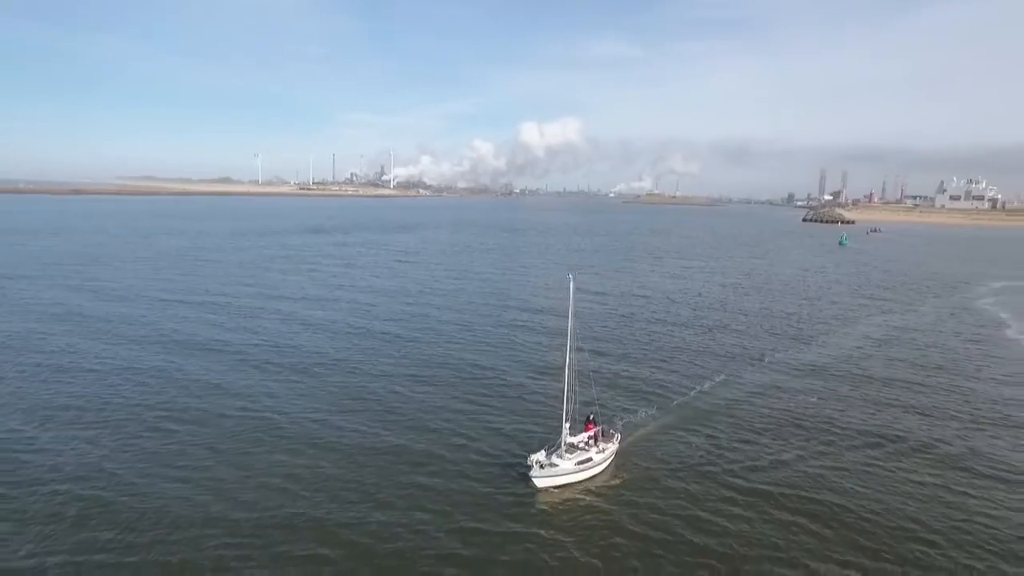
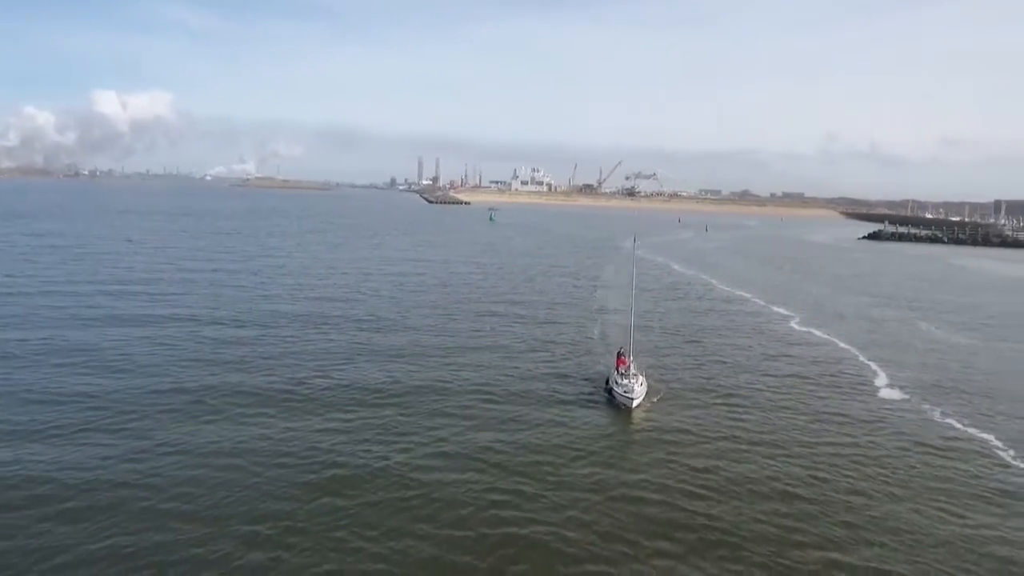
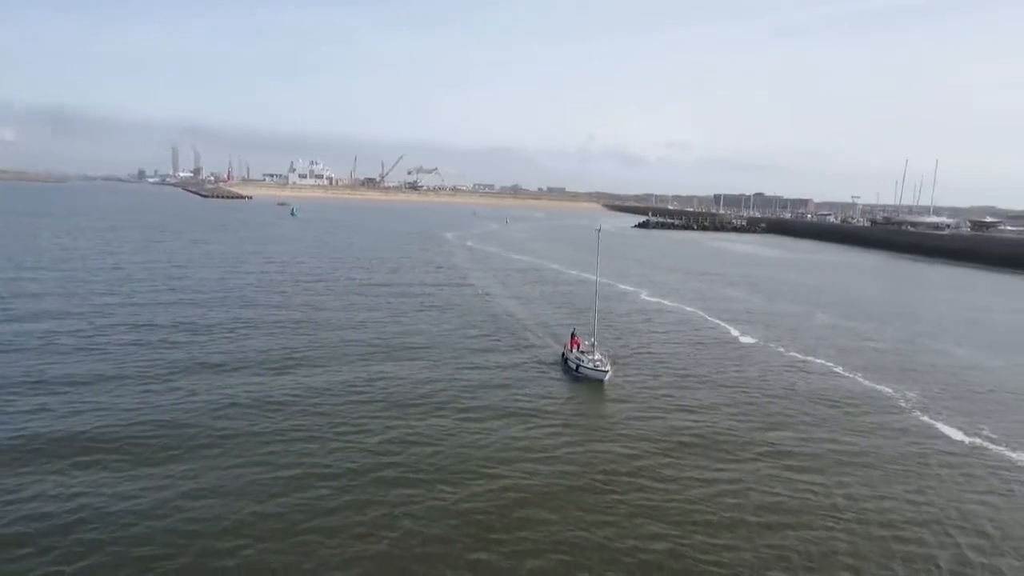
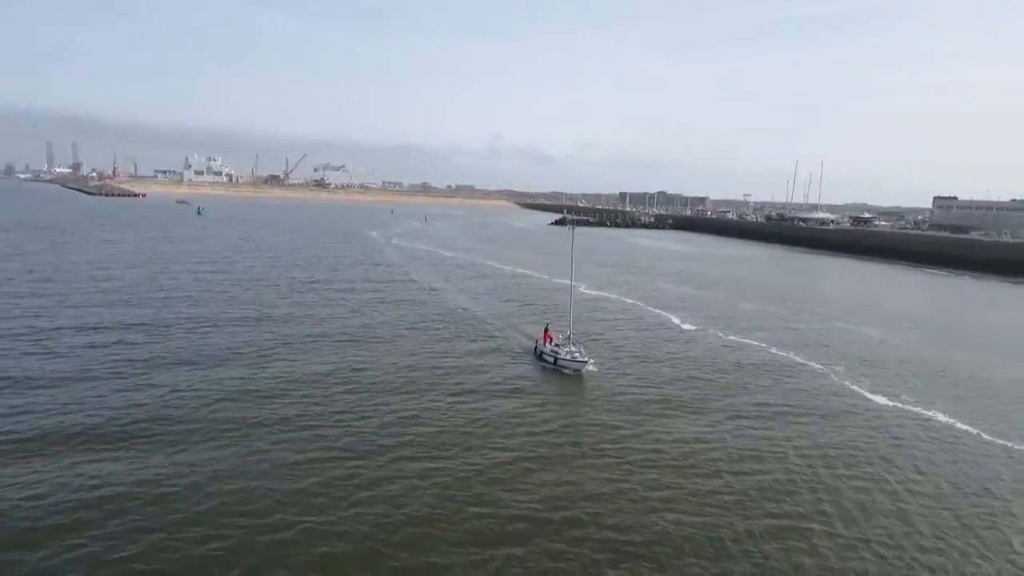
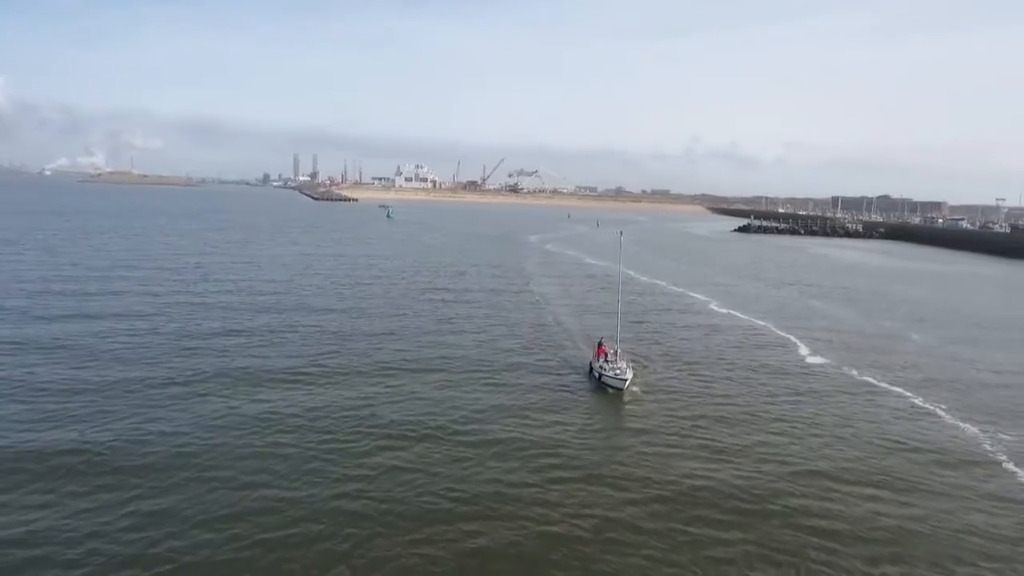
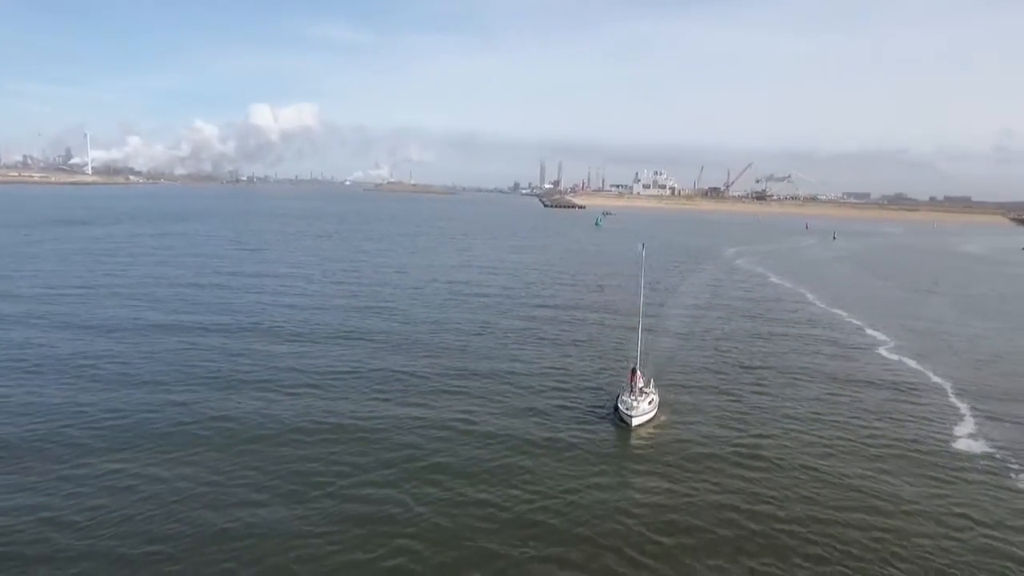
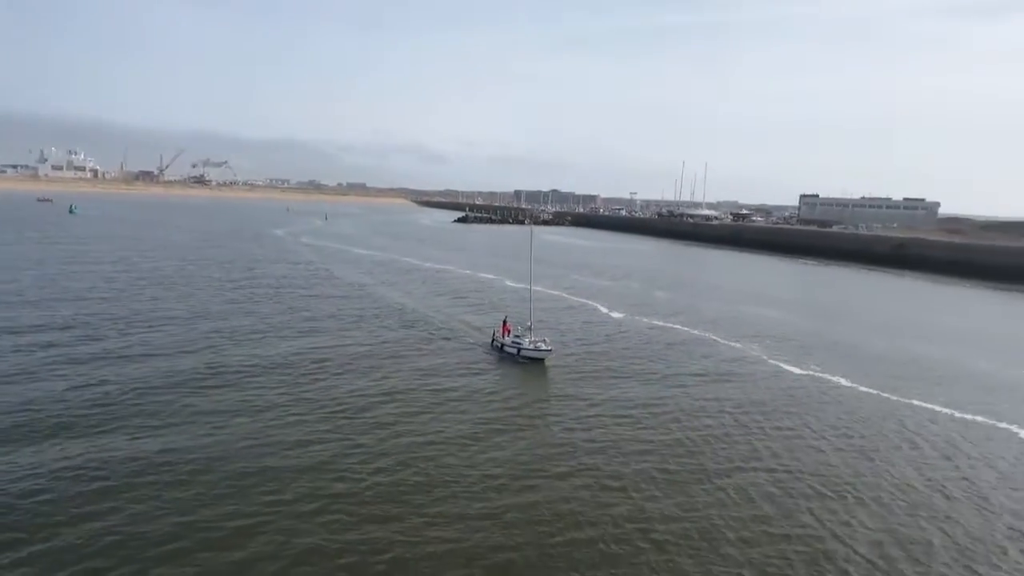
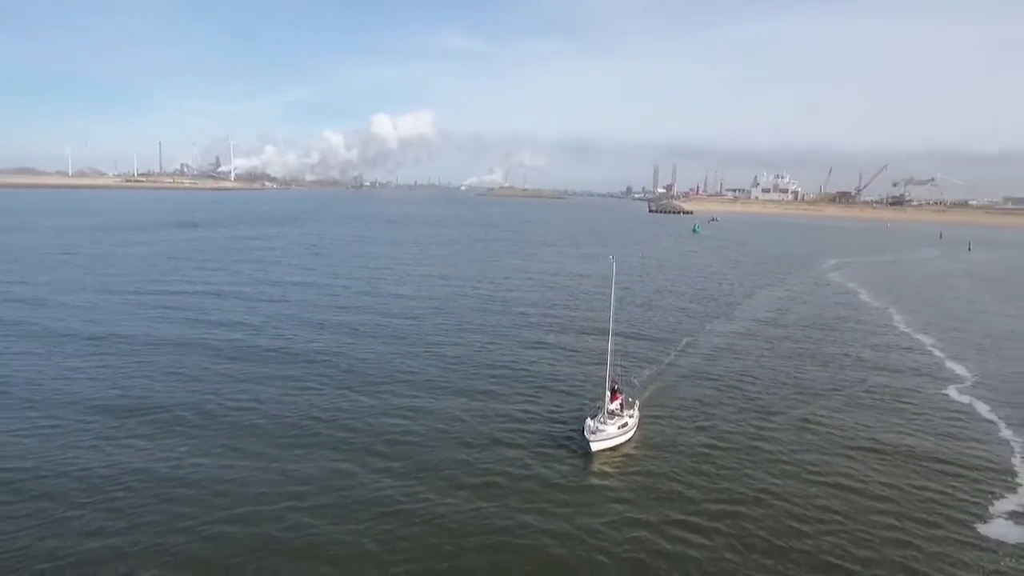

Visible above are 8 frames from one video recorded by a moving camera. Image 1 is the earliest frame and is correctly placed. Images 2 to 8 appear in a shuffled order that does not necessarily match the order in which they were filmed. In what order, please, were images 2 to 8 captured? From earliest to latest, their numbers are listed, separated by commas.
8, 6, 2, 5, 3, 4, 7
